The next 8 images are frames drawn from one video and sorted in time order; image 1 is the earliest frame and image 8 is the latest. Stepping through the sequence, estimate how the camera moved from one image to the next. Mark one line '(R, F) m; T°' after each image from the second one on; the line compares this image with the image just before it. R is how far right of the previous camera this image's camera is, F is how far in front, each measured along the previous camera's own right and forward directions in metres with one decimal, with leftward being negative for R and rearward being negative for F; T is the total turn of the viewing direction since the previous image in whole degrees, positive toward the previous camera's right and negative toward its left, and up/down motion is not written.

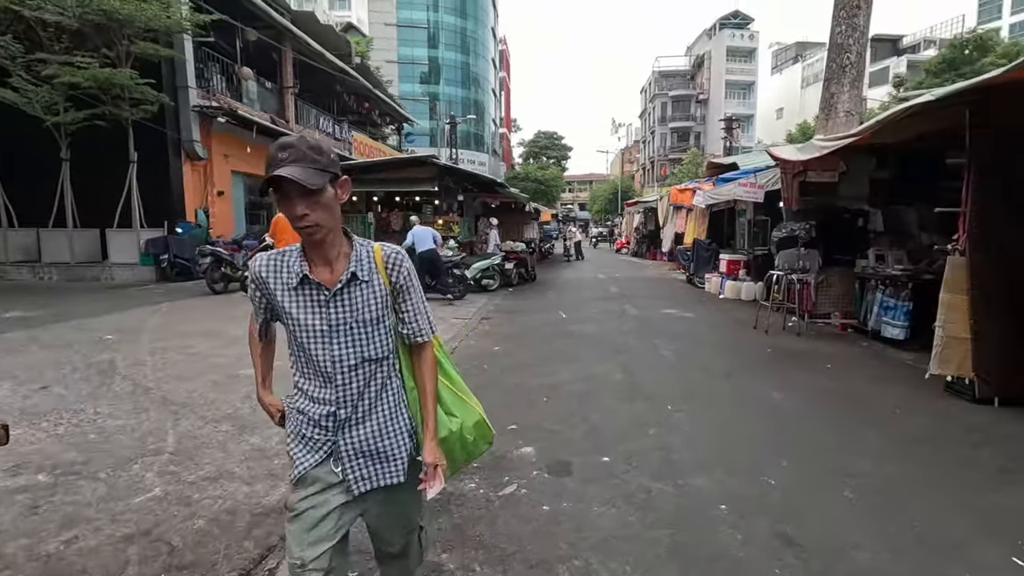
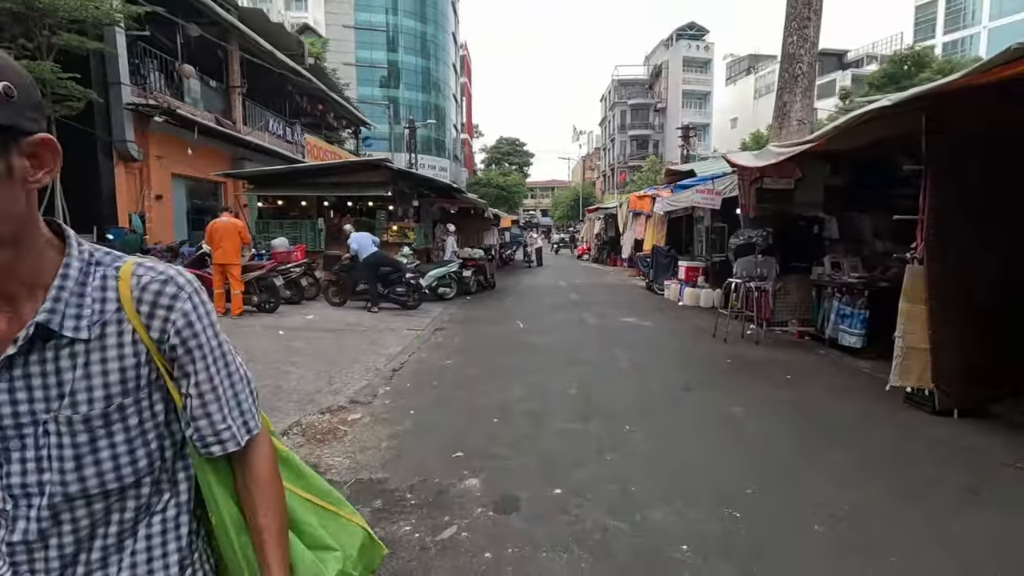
(+0.1, +0.3) m; +4°
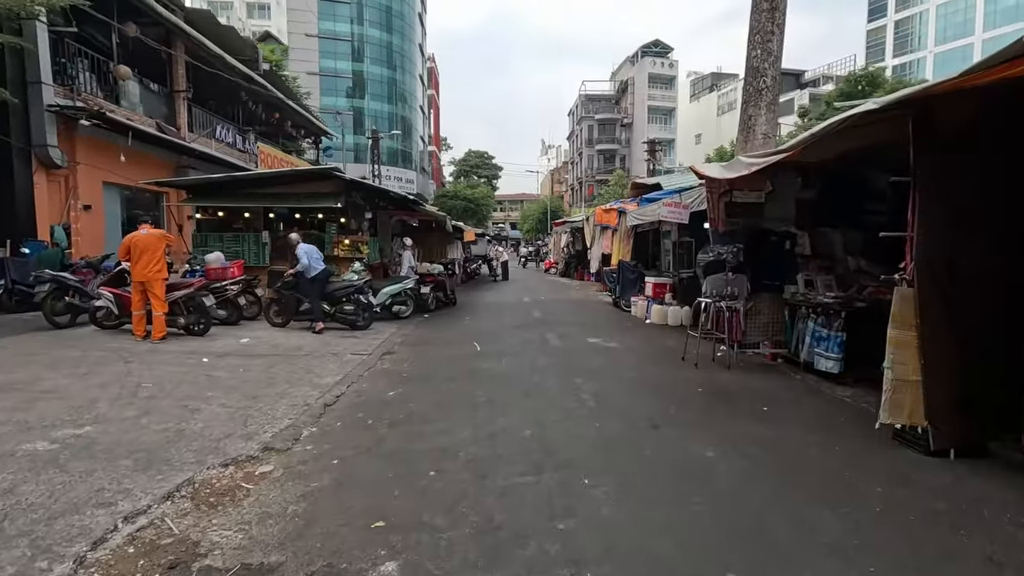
(+0.2, +0.7) m; +3°
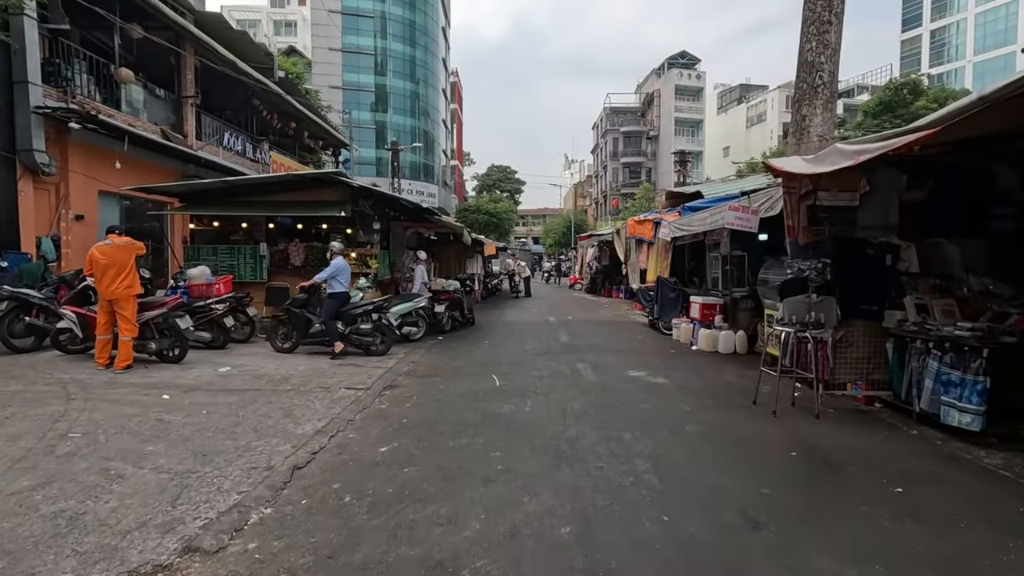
(-0.1, +1.4) m; -2°
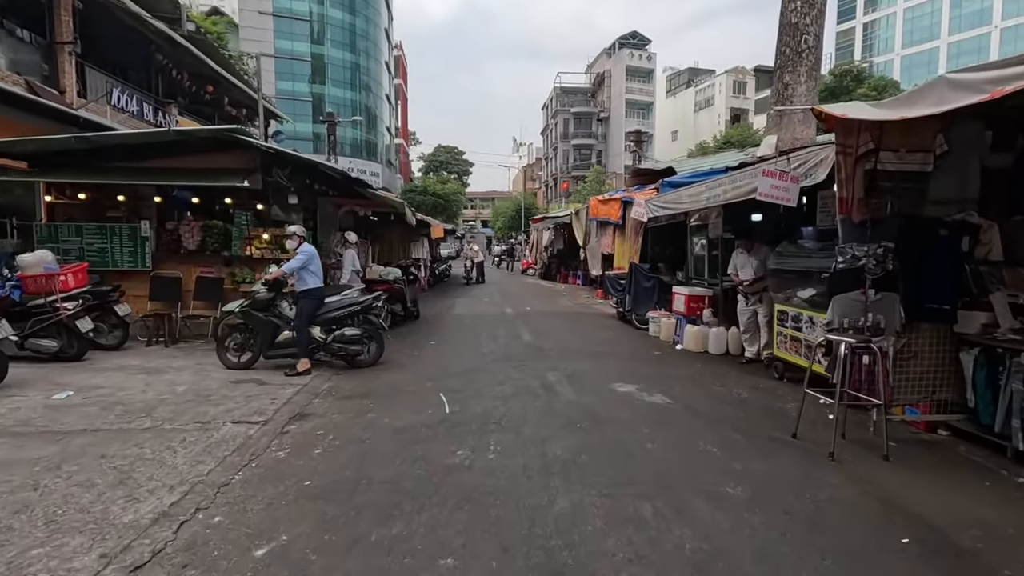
(-0.1, +1.7) m; +6°
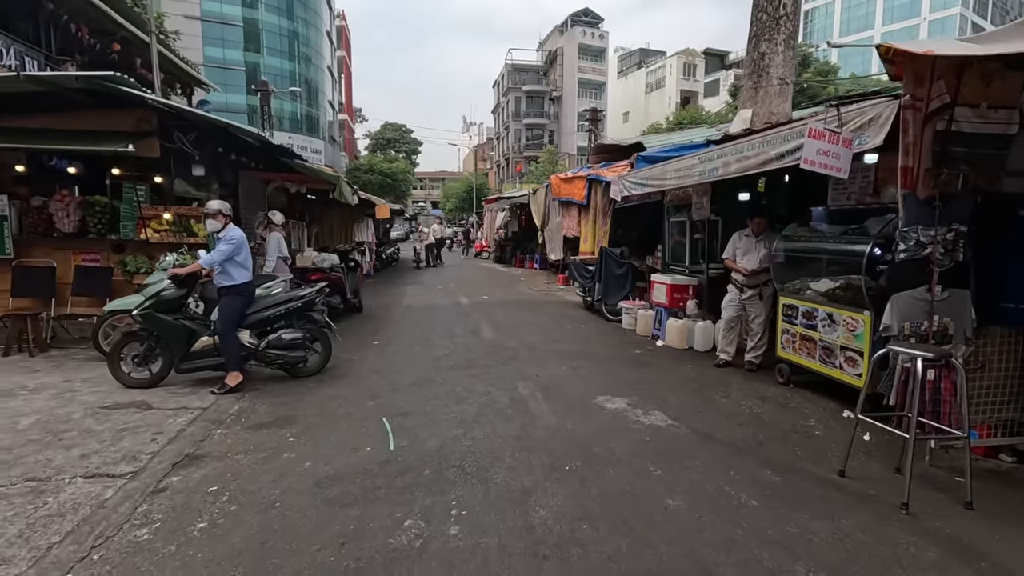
(-0.1, +1.2) m; +5°
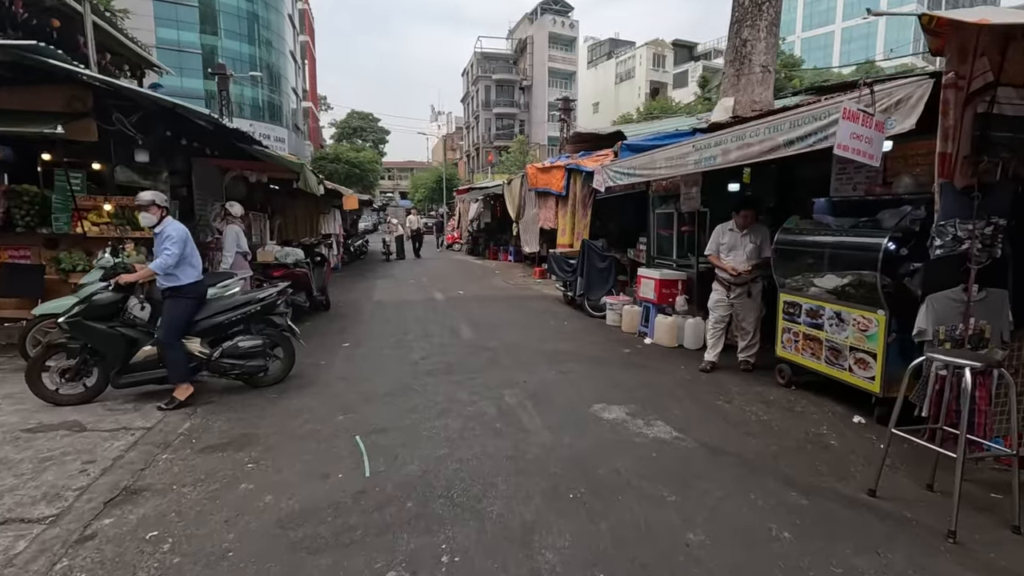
(-0.1, +0.5) m; +3°
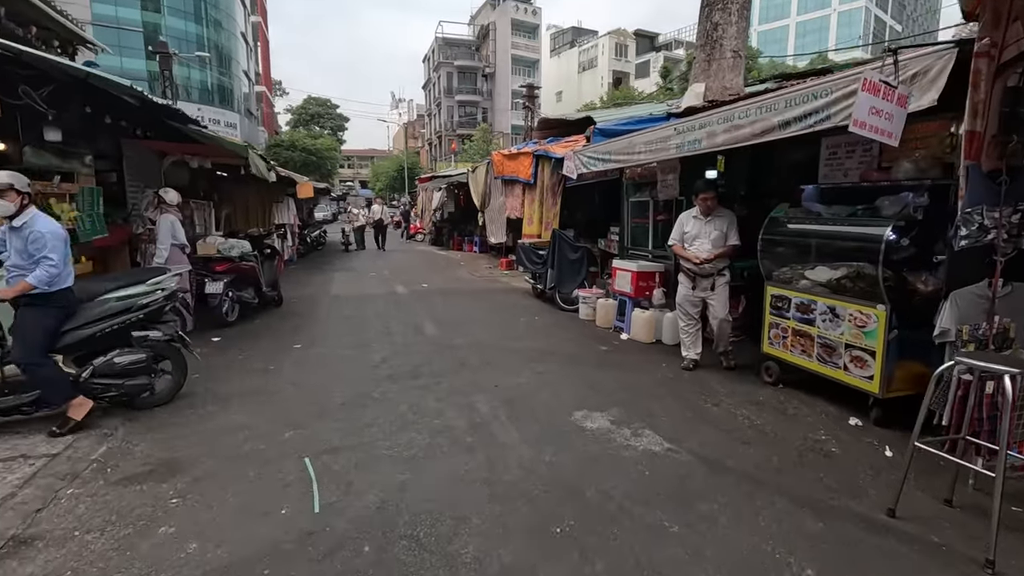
(-0.1, +0.5) m; +4°
